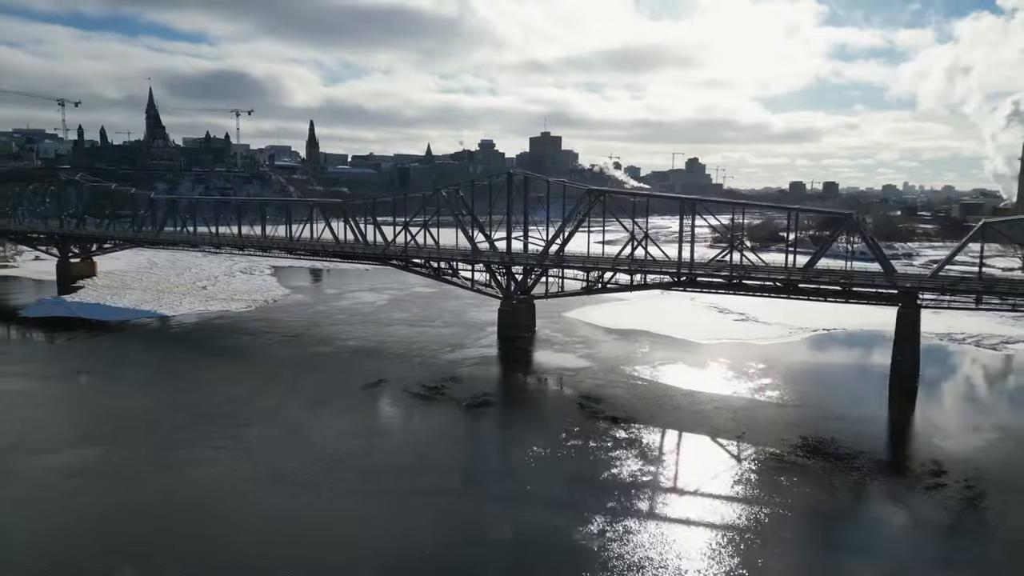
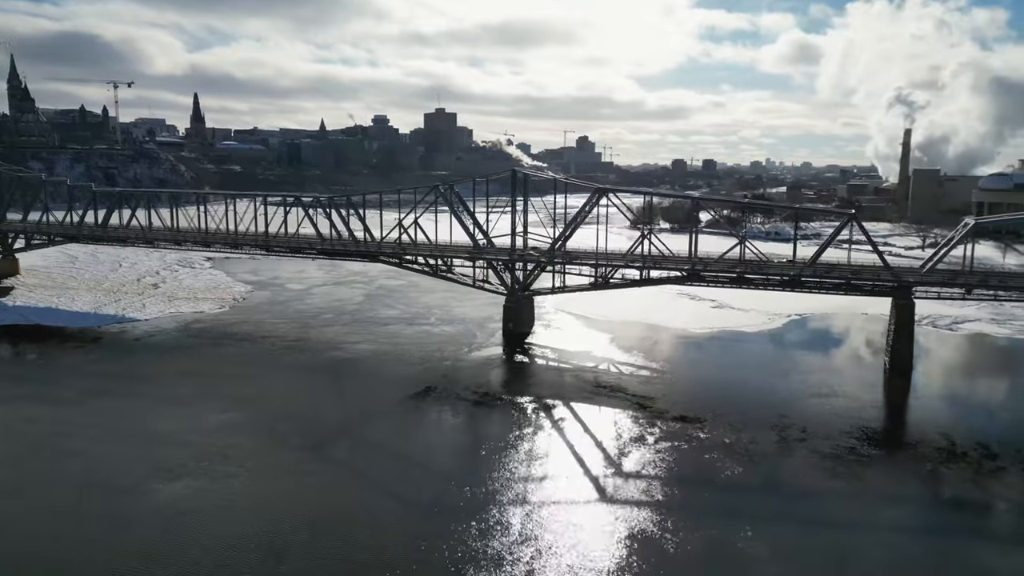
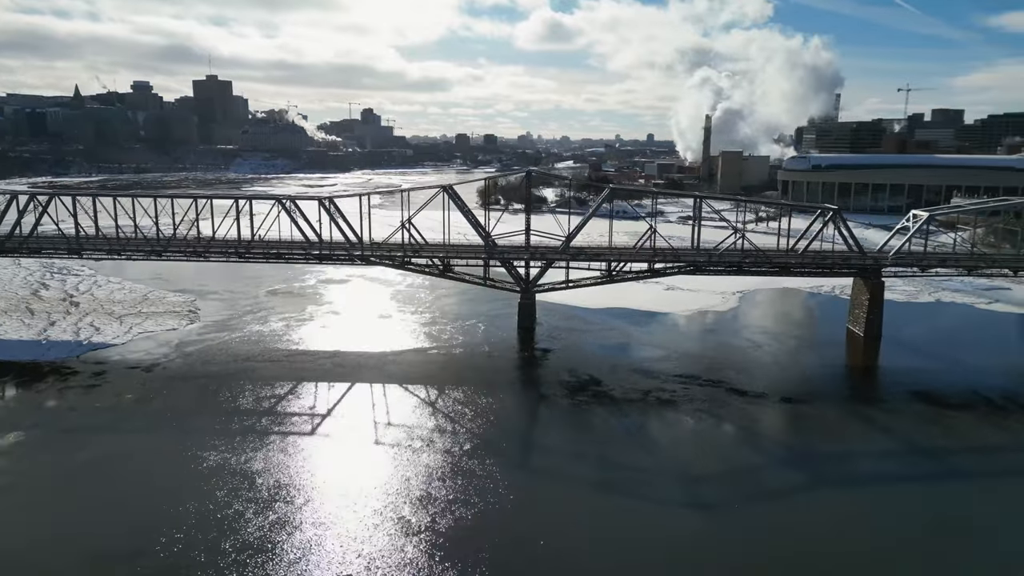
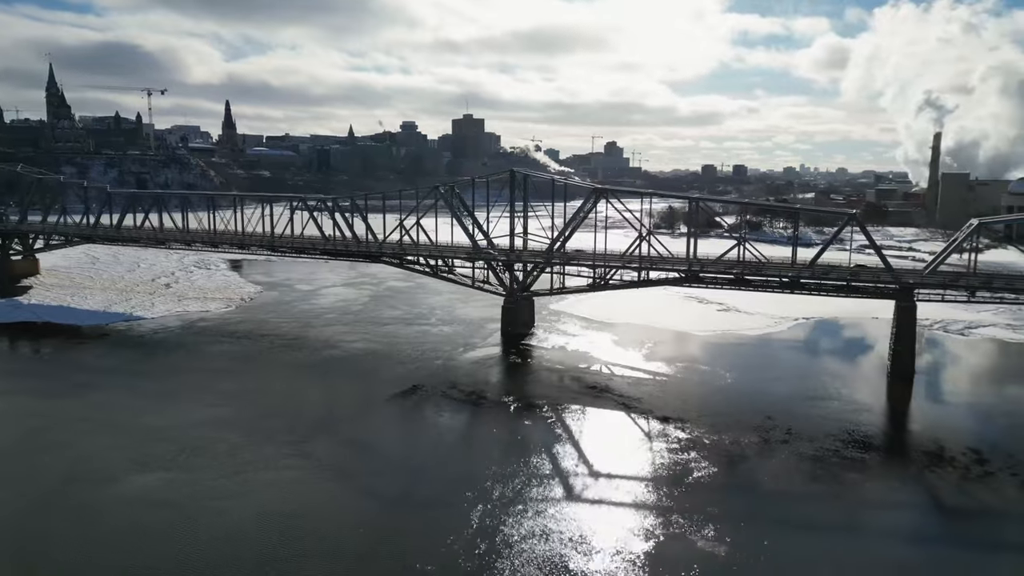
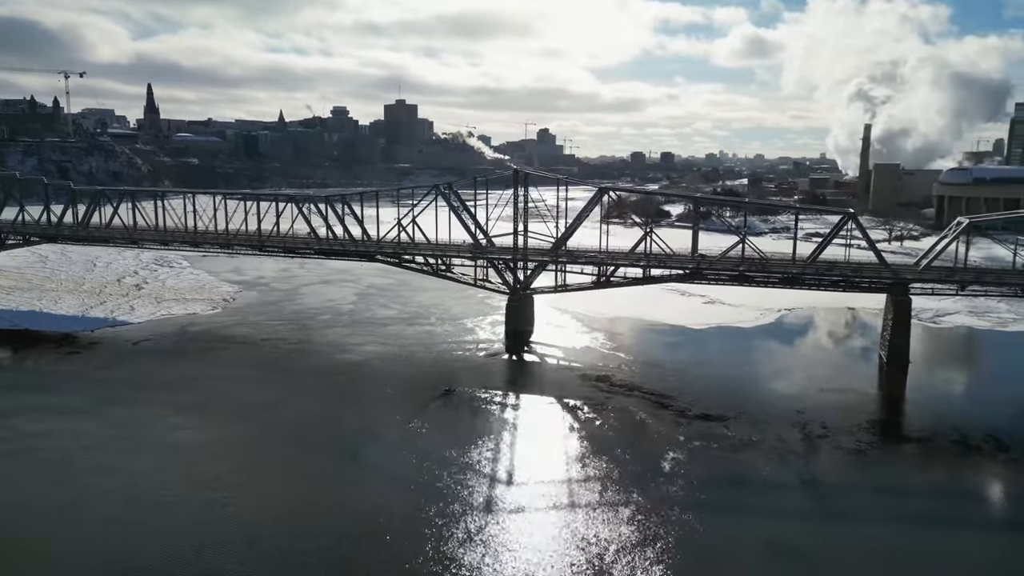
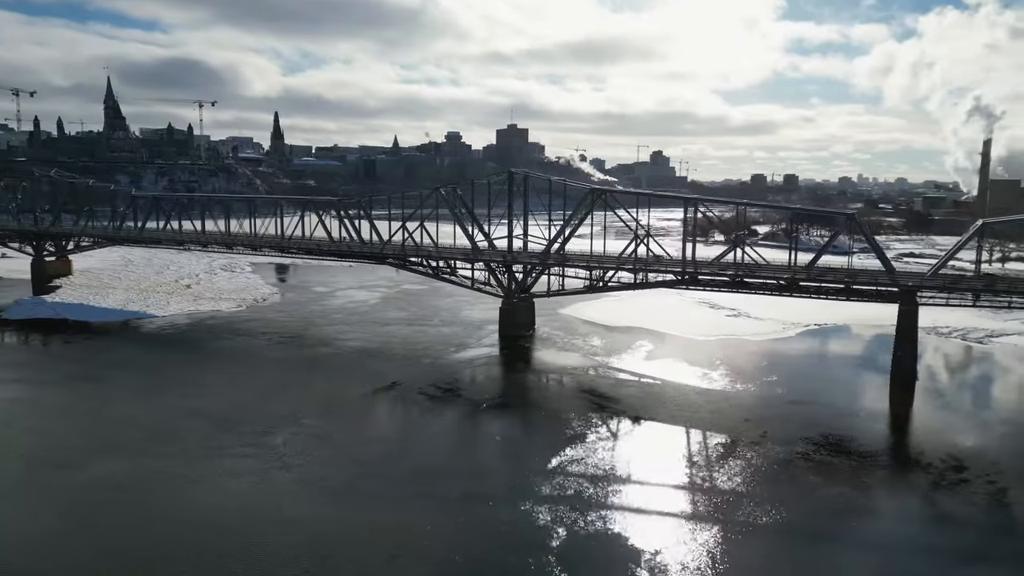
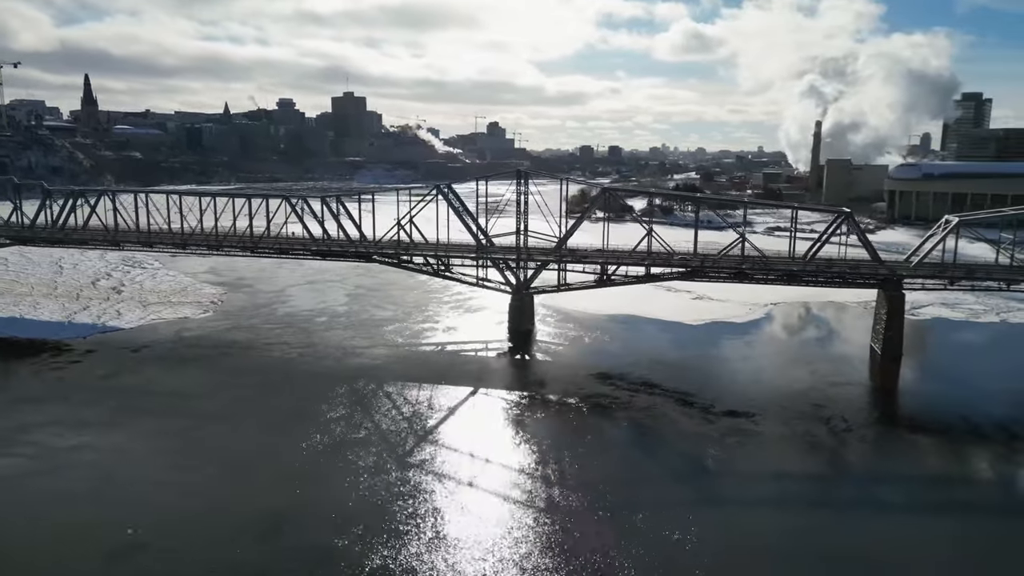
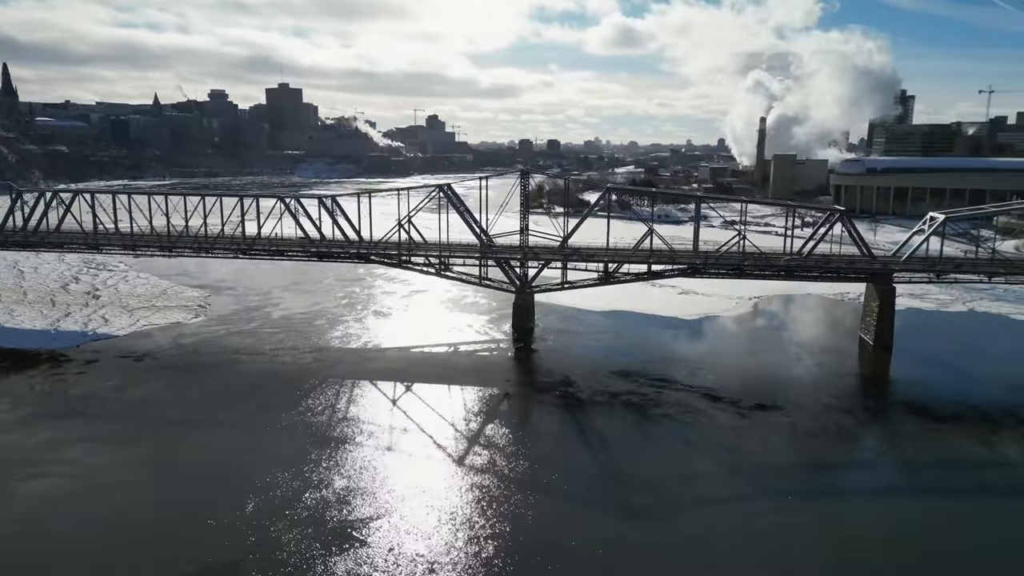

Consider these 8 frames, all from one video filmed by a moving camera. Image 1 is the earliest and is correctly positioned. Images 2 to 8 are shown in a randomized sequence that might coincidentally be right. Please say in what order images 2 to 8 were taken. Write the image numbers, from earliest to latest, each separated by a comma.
6, 4, 2, 5, 7, 8, 3
